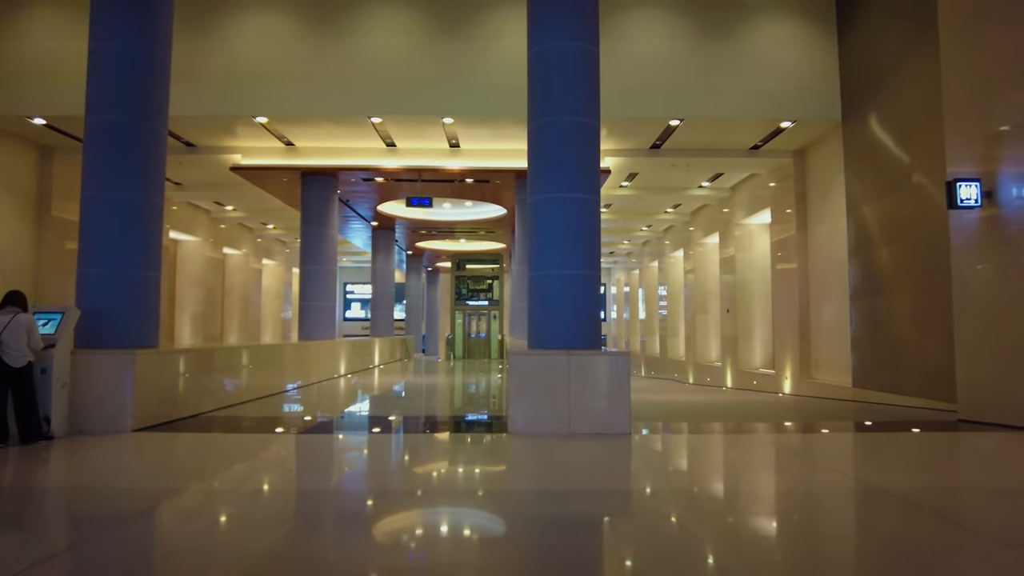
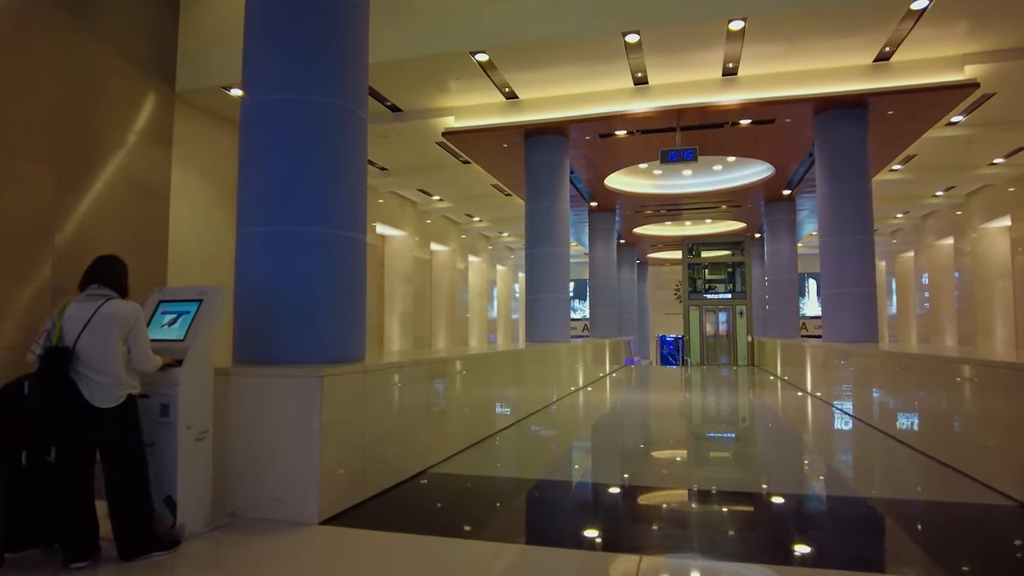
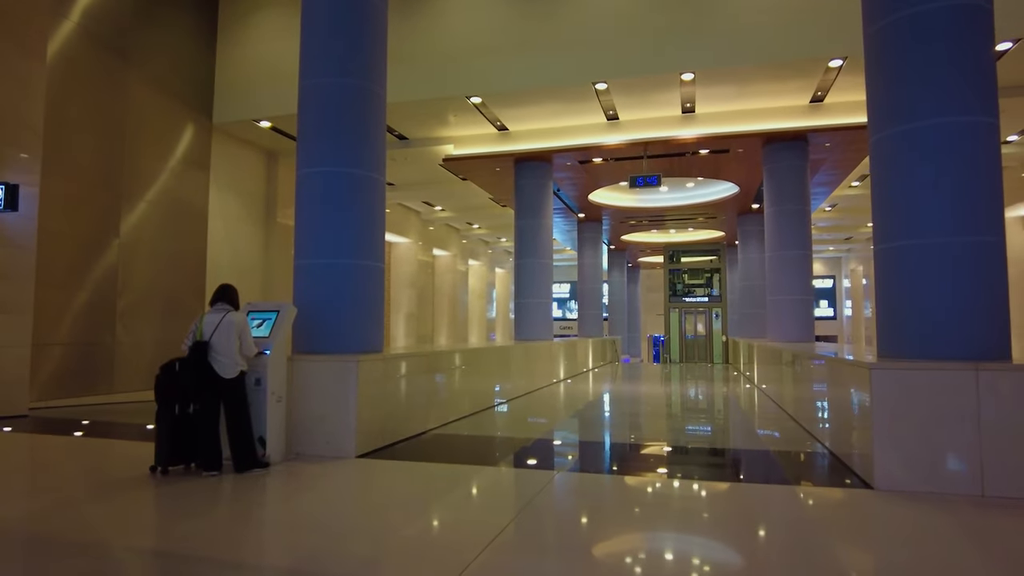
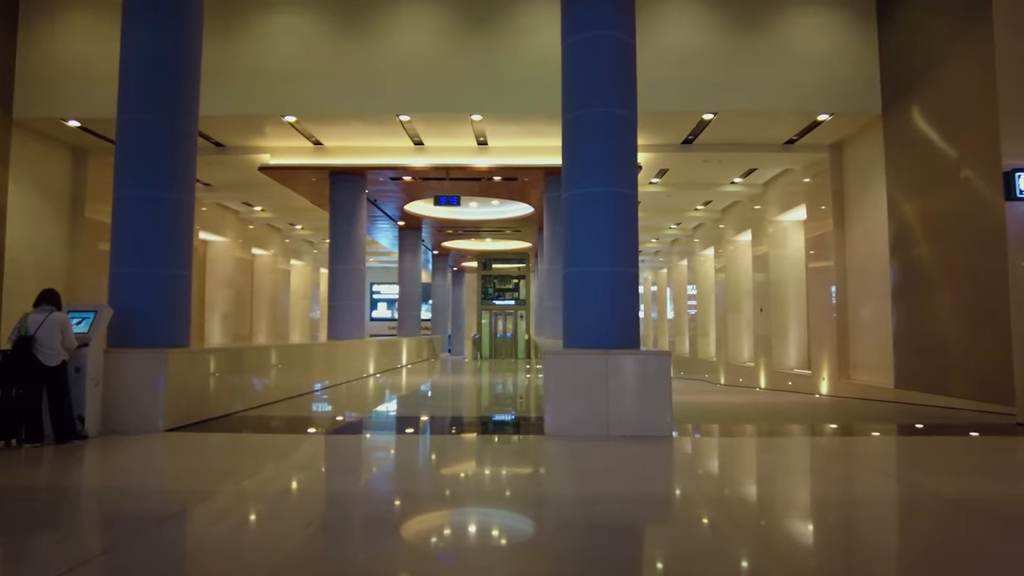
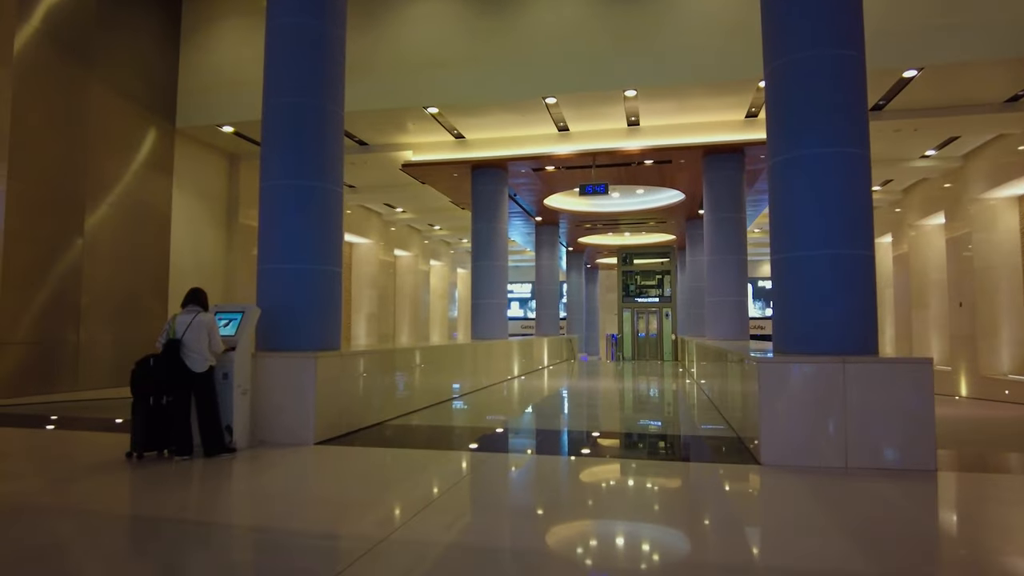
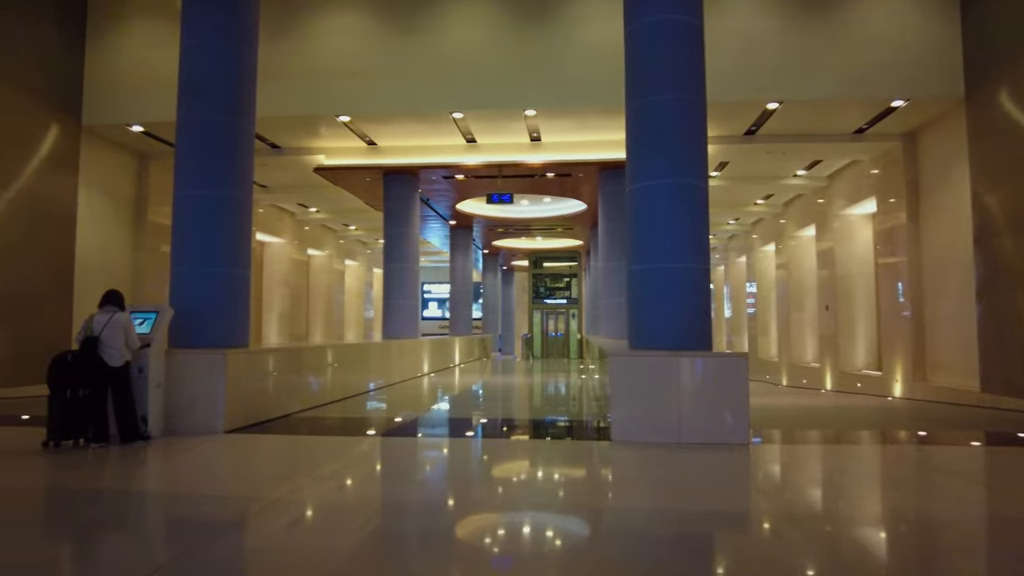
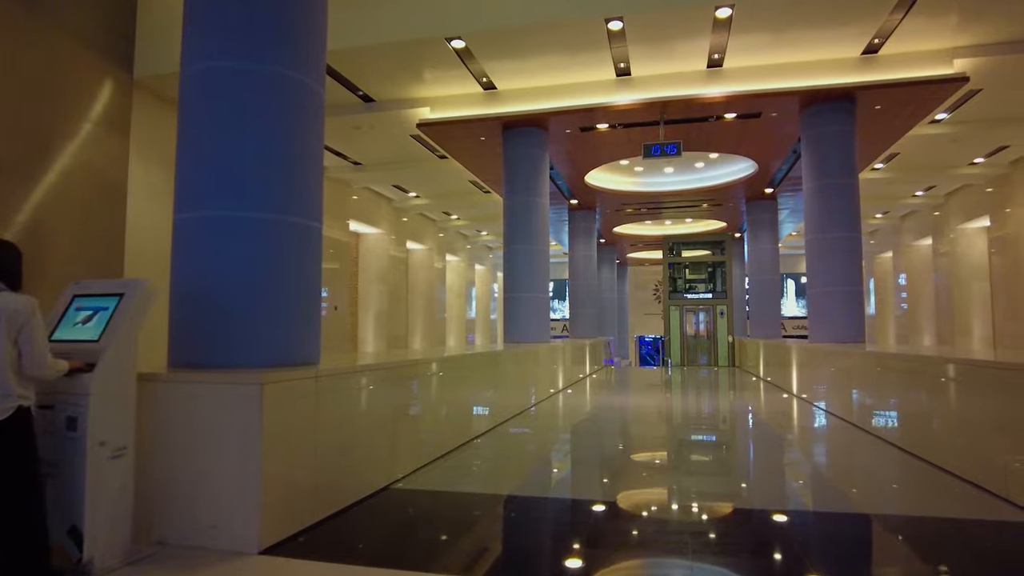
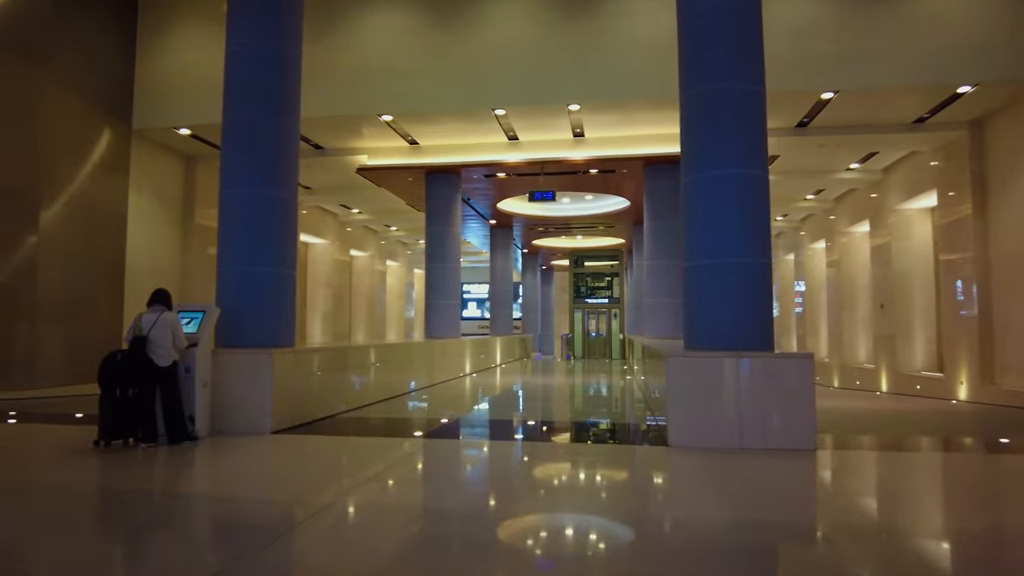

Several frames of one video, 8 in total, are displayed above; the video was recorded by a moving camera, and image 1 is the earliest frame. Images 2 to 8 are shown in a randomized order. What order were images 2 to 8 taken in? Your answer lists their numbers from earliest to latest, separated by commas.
4, 6, 8, 5, 3, 2, 7
